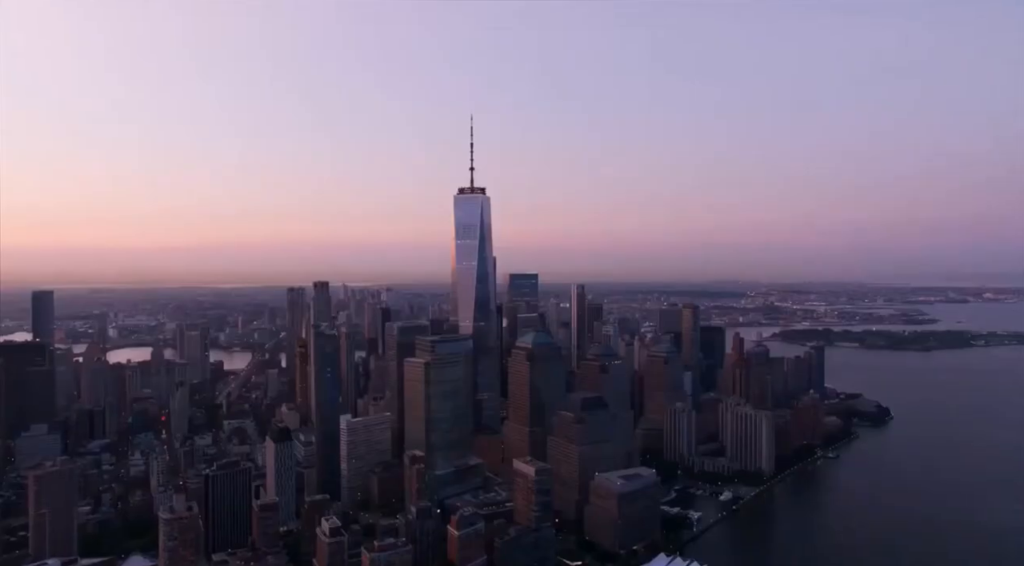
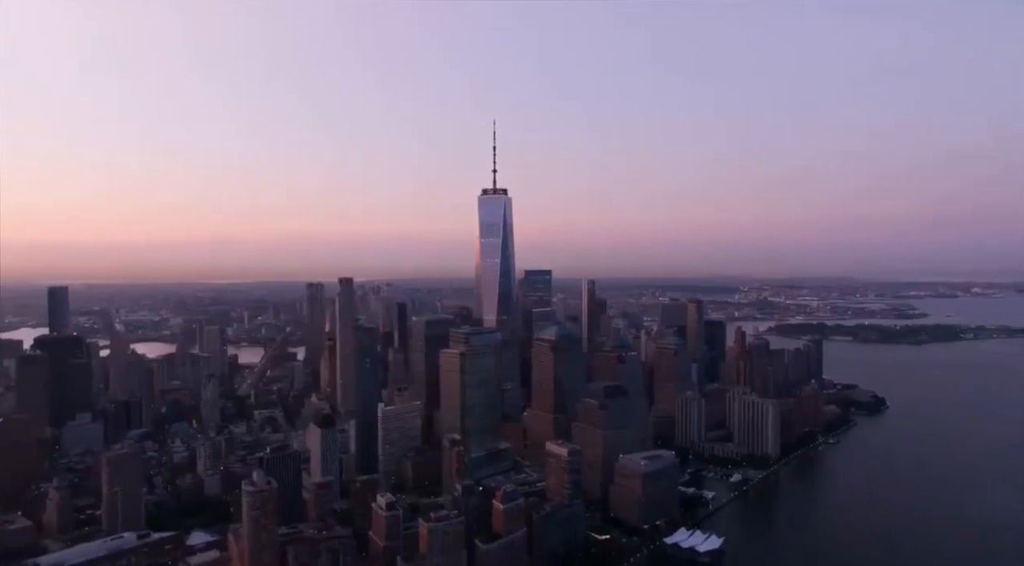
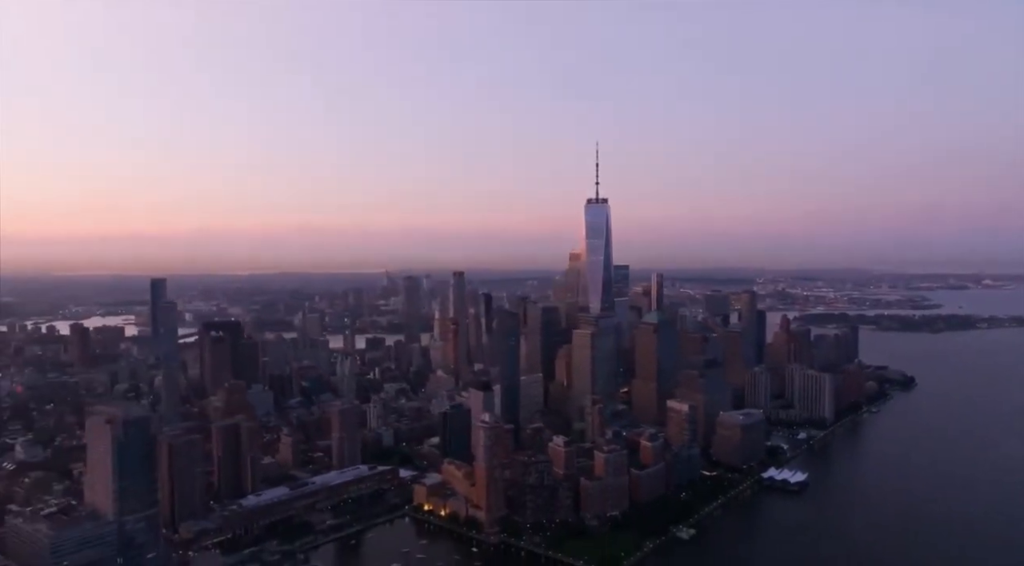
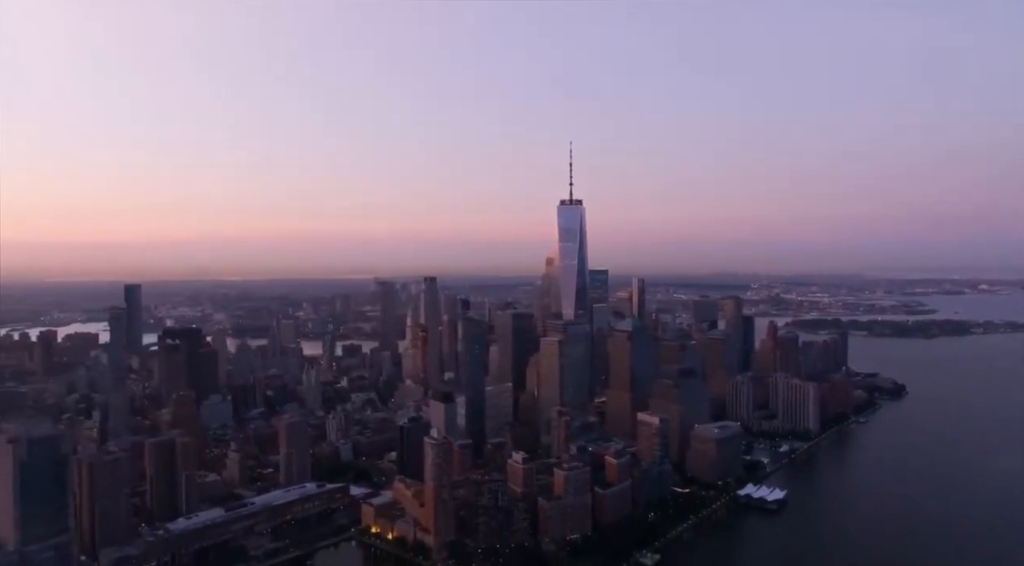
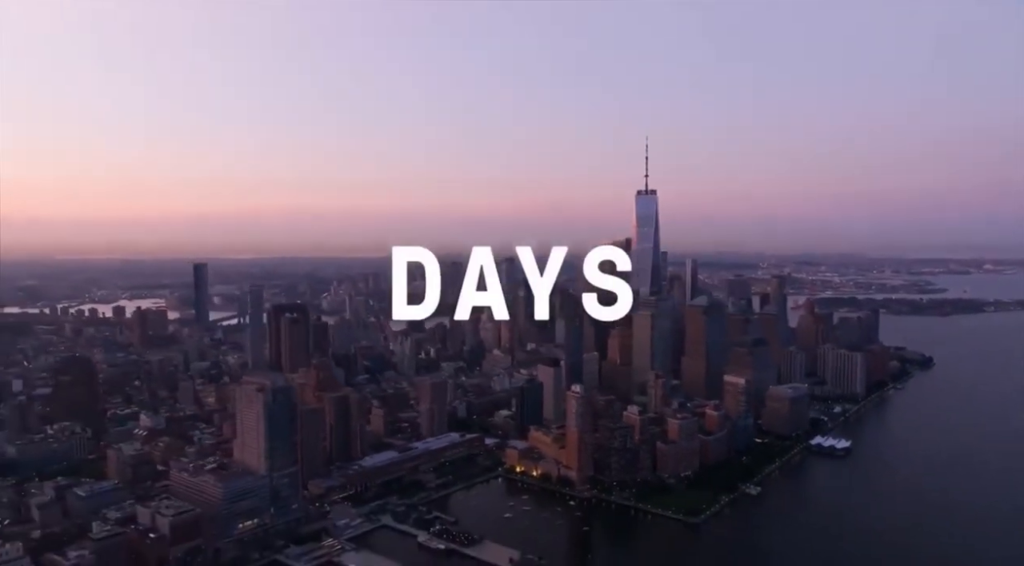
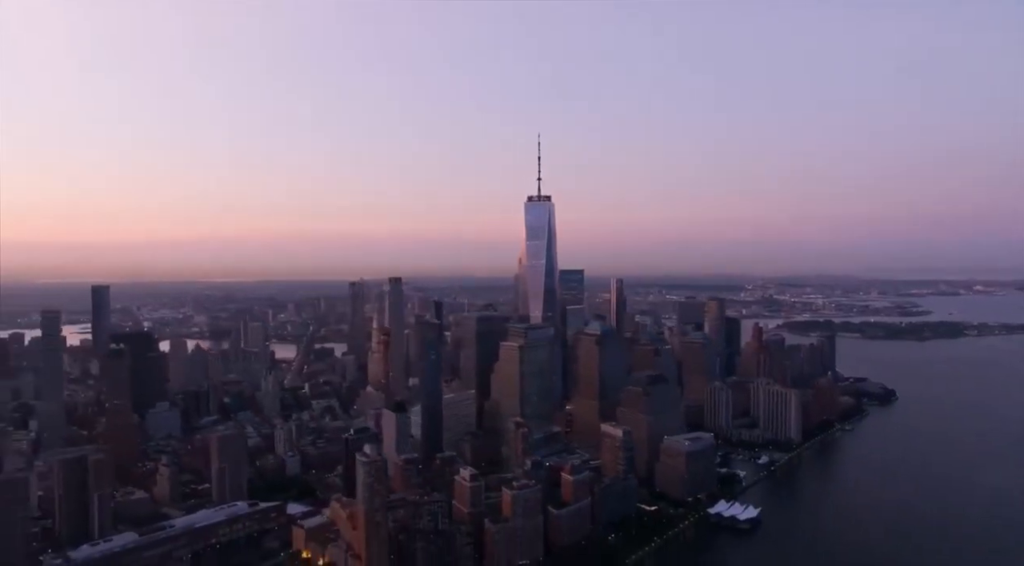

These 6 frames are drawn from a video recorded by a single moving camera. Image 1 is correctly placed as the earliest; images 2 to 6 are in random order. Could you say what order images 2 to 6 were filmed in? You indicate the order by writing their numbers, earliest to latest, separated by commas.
2, 6, 4, 3, 5
